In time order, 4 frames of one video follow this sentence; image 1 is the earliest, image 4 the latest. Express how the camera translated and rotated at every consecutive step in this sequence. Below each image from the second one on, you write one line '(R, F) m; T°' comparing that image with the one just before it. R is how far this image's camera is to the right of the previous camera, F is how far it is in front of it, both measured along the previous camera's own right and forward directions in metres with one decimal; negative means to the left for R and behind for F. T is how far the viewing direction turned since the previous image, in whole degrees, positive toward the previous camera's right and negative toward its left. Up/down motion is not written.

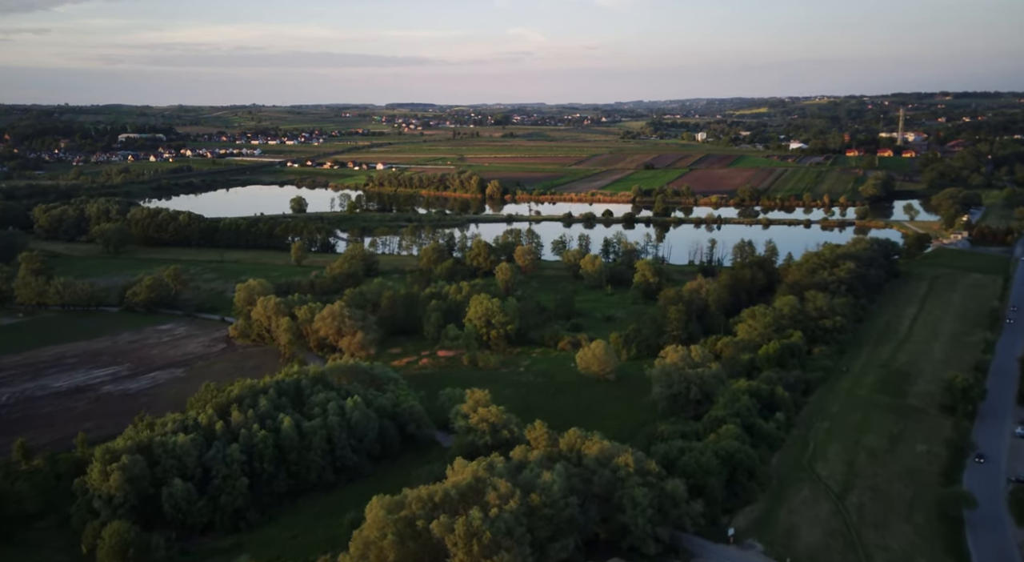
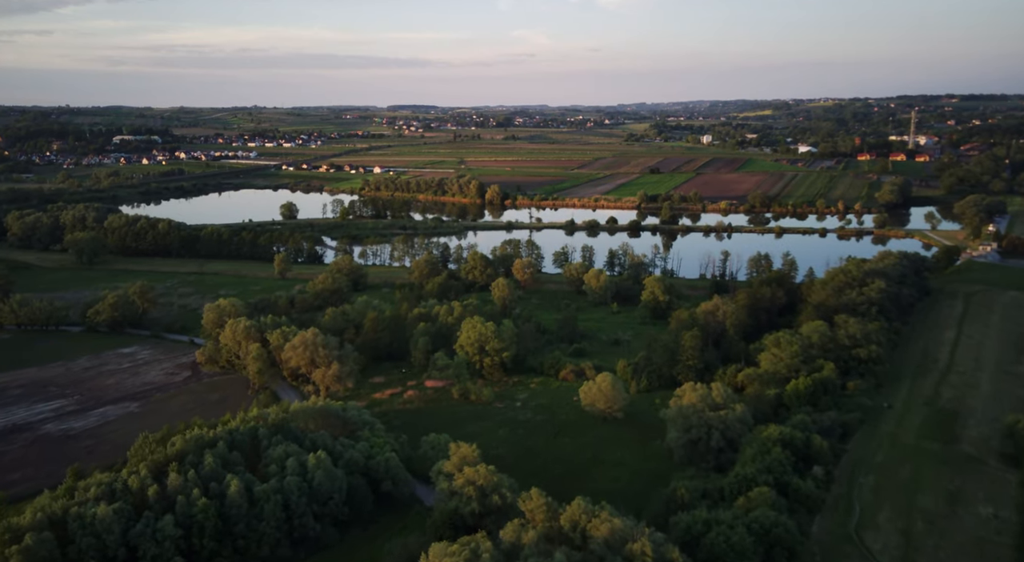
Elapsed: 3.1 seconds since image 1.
(+0.2, +3.4) m; 0°
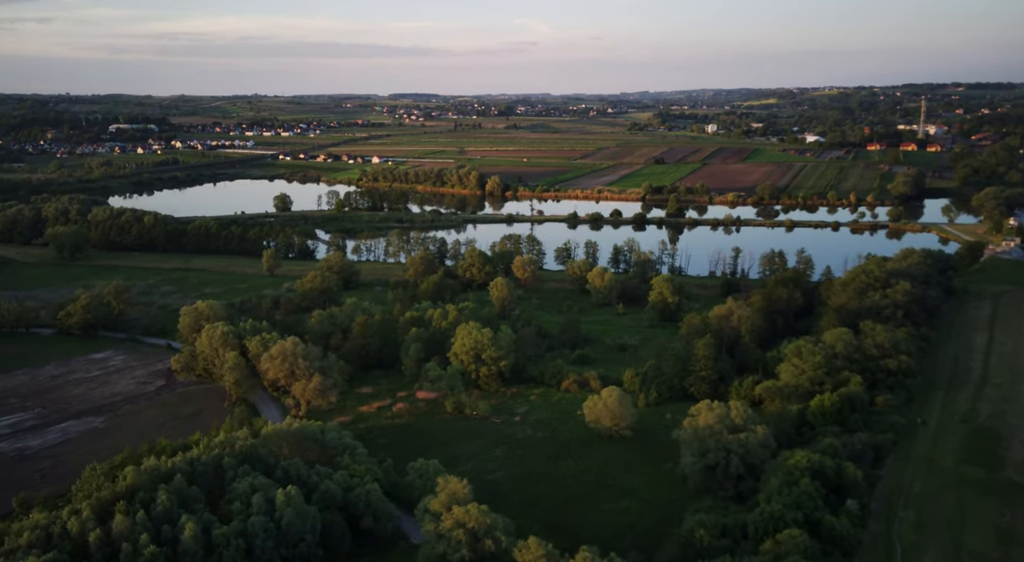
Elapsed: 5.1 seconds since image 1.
(+0.1, +2.3) m; 0°
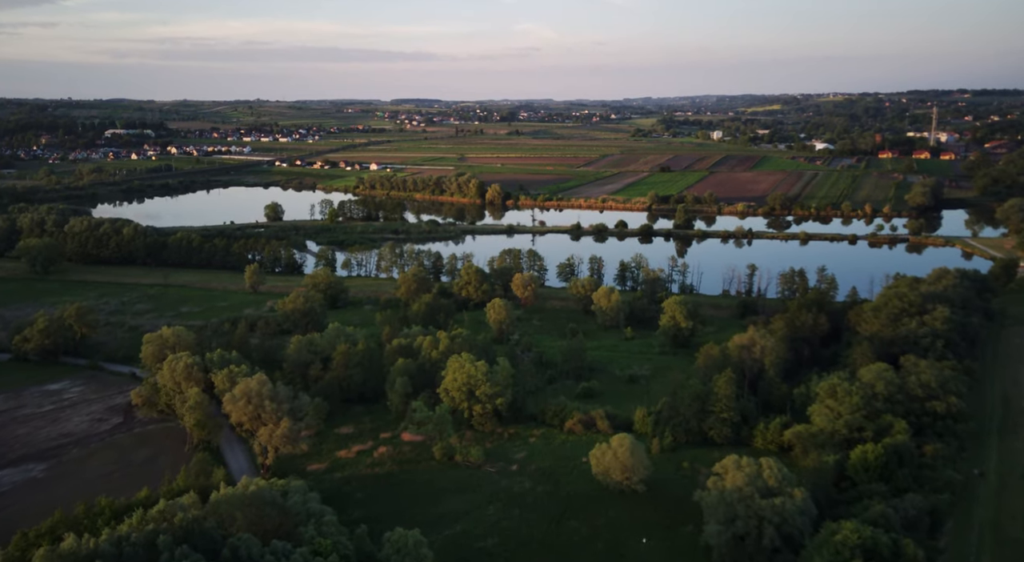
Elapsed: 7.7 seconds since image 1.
(+0.2, +3.0) m; 0°
